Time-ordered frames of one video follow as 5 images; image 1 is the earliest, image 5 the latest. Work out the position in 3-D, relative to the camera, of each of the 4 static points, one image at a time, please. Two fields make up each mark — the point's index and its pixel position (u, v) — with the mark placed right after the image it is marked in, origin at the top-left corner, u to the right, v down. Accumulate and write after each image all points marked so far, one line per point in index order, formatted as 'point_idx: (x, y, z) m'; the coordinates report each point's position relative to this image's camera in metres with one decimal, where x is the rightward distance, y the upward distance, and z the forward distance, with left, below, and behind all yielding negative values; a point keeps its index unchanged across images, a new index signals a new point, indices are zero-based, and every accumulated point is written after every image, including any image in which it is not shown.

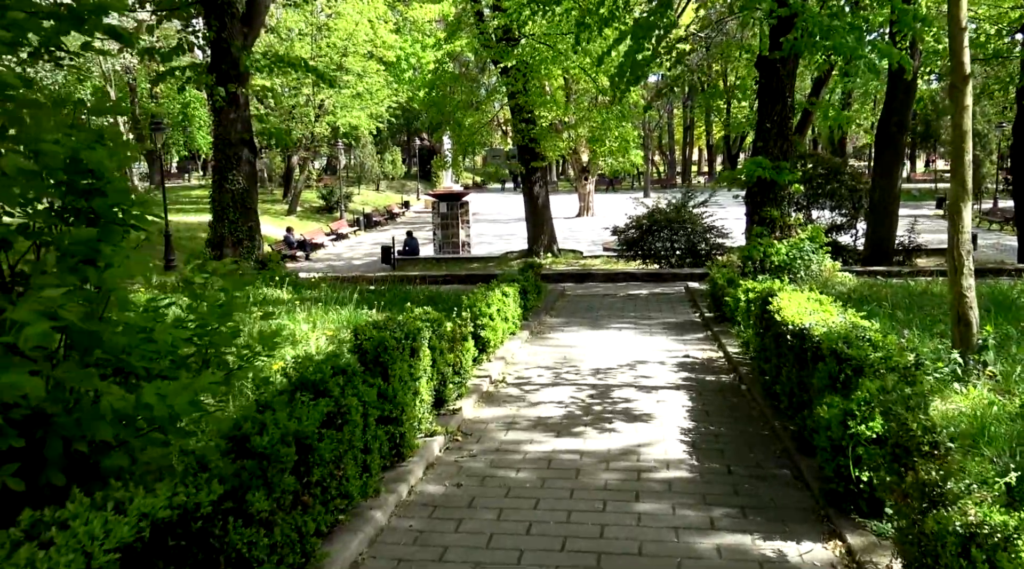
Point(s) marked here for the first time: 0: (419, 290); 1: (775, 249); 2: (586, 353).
0: (-1.2, -0.1, +11.7) m
1: (+3.1, +0.4, +10.3) m
2: (+0.6, -0.6, +7.5) m
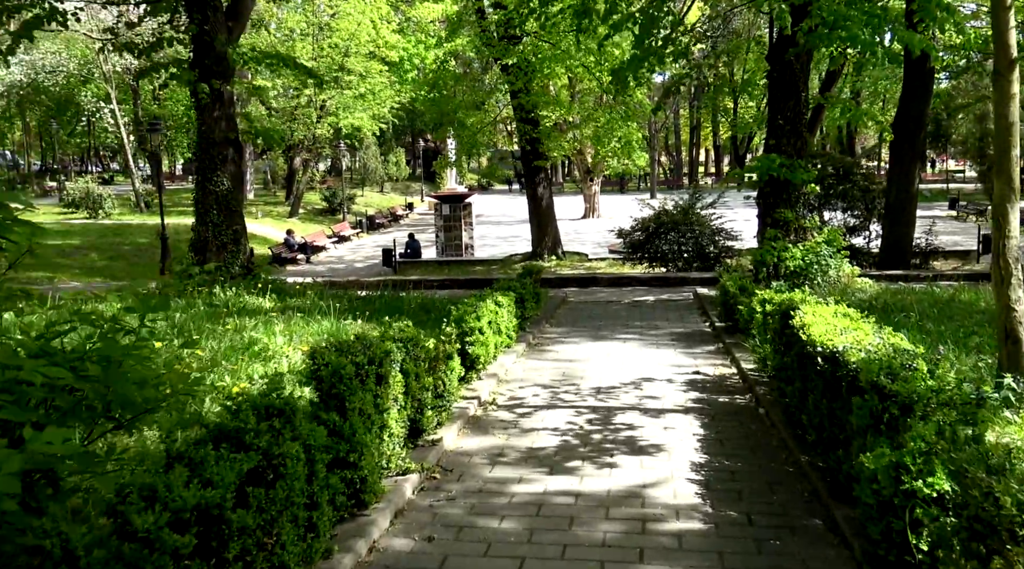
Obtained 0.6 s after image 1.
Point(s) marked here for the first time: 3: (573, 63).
0: (-1.2, -0.2, +11.1) m
1: (+3.0, +0.3, +9.6) m
2: (+0.6, -0.7, +6.9) m
3: (+1.5, +4.9, +19.9) m
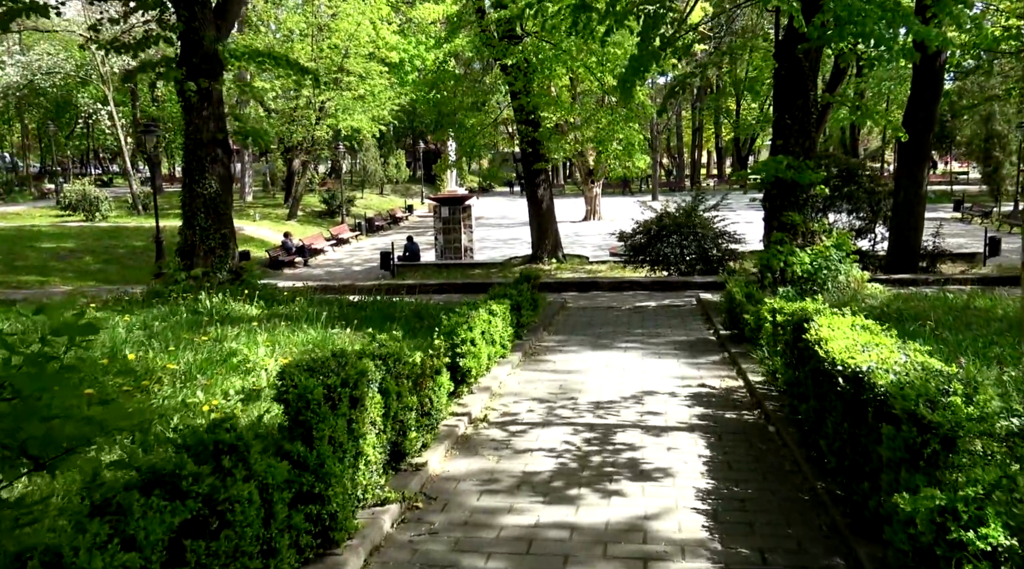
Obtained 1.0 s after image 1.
0: (-1.3, -0.2, +10.7) m
1: (+3.0, +0.3, +9.3) m
2: (+0.6, -0.7, +6.5) m
3: (+1.4, +4.9, +19.6) m
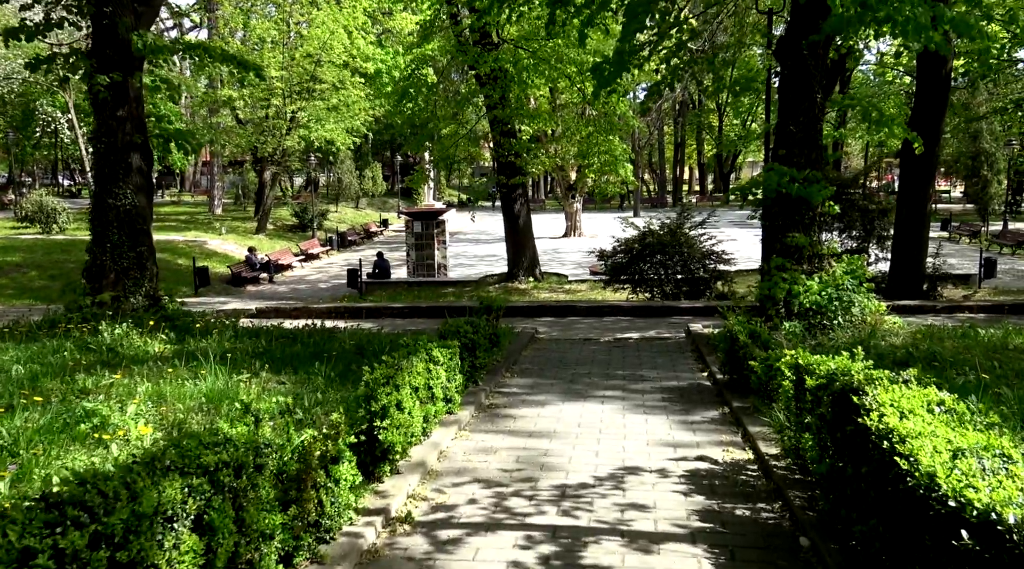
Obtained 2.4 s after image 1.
0: (-1.7, -0.5, +9.2) m
1: (+2.6, 0.0, +7.9) m
2: (+0.2, -0.9, +5.1) m
3: (+0.9, +4.4, +18.3) m
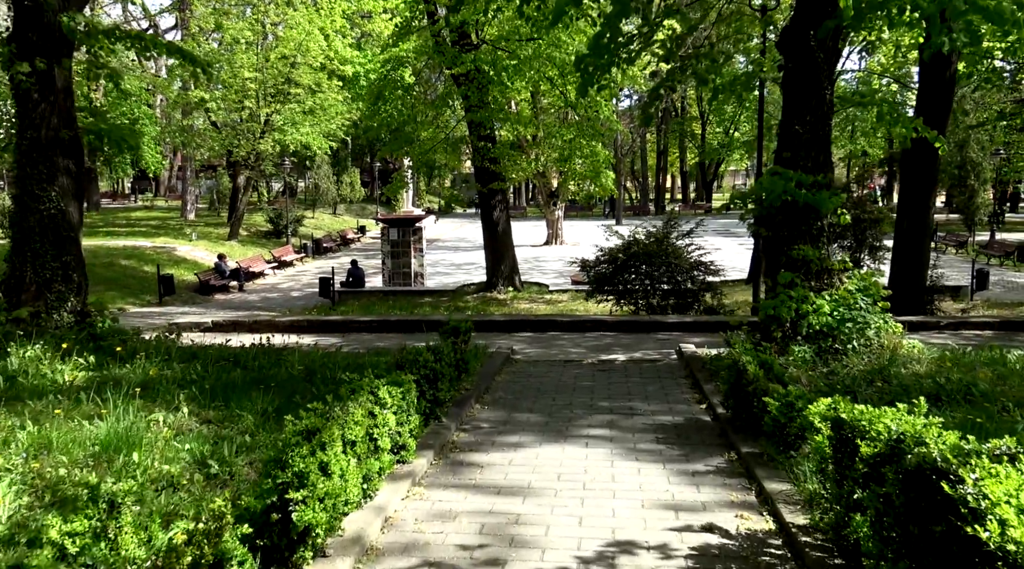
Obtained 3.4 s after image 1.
0: (-1.9, -0.7, +8.2) m
1: (+2.4, -0.2, +7.0) m
2: (+0.1, -1.1, +4.1) m
3: (+0.5, +4.2, +17.3) m
